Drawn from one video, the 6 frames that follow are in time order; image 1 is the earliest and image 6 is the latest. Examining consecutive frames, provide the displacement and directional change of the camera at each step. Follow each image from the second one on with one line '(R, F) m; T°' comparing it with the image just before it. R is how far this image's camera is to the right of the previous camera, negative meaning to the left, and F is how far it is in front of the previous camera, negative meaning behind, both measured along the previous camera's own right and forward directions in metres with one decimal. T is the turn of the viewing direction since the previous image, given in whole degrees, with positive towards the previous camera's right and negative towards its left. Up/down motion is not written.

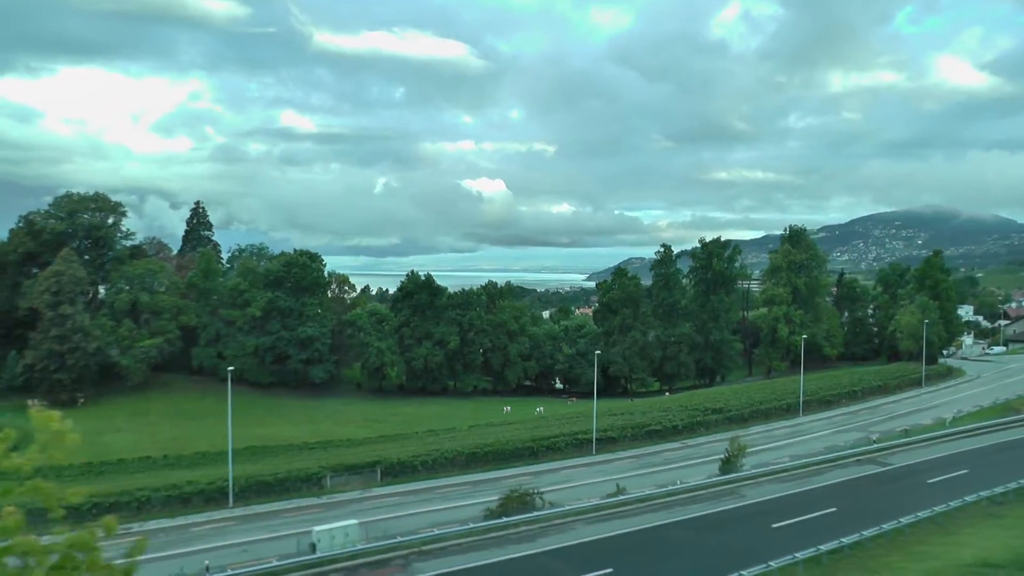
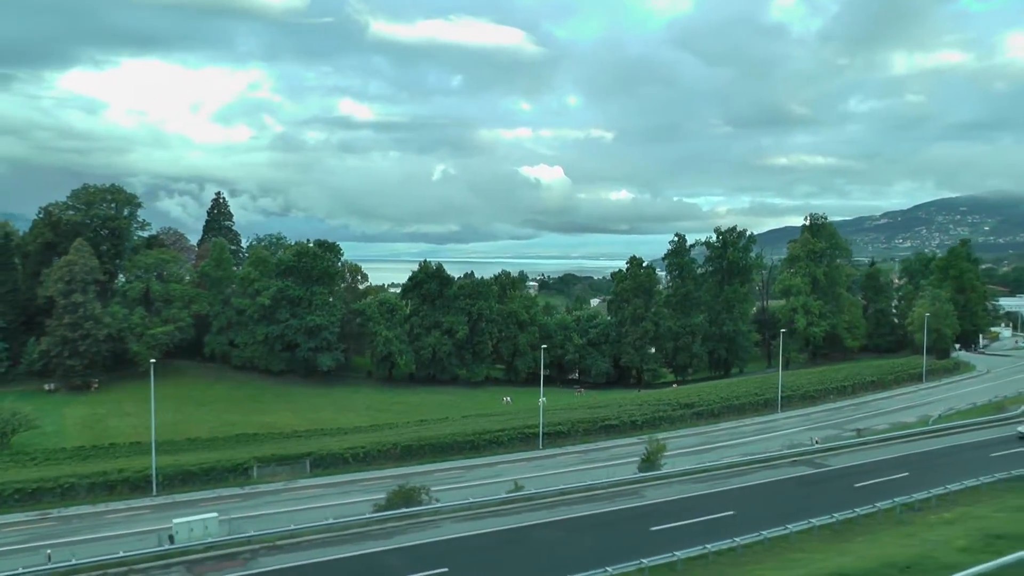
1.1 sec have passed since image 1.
(+4.8, +0.2) m; -5°
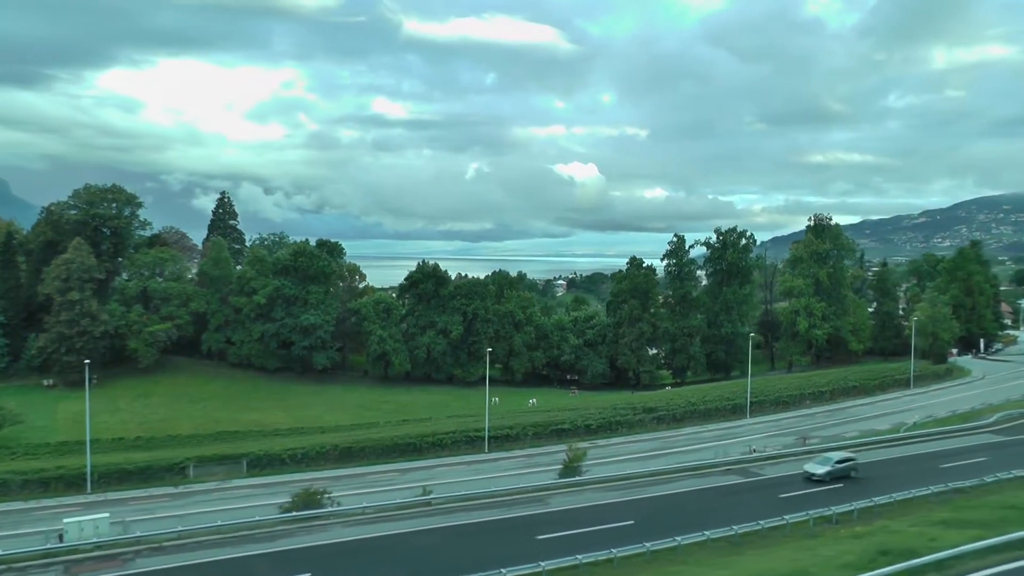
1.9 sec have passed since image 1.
(+3.7, +0.1) m; -3°
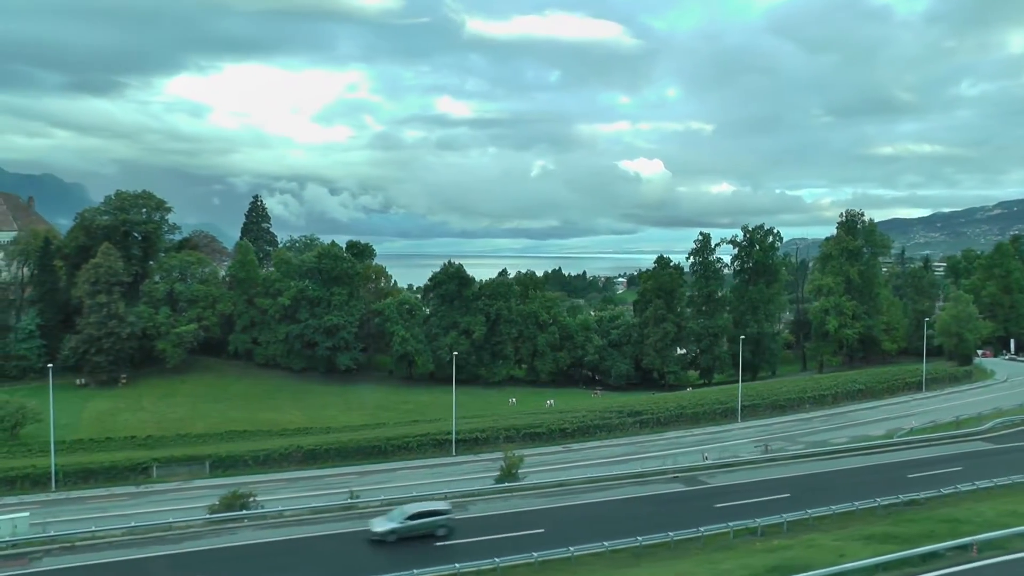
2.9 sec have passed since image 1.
(+4.3, +0.2) m; -5°
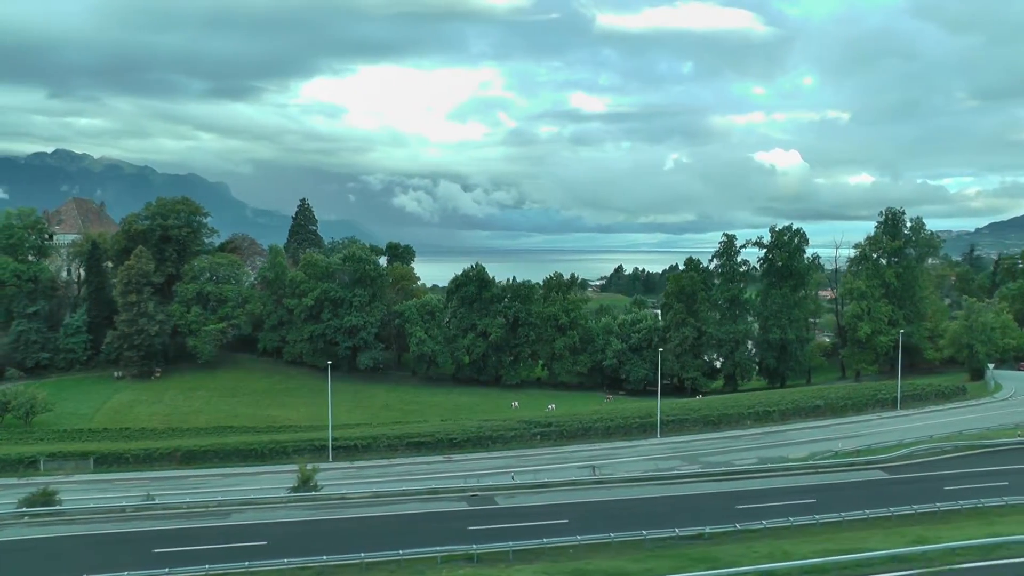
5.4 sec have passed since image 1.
(+11.2, +0.9) m; -10°
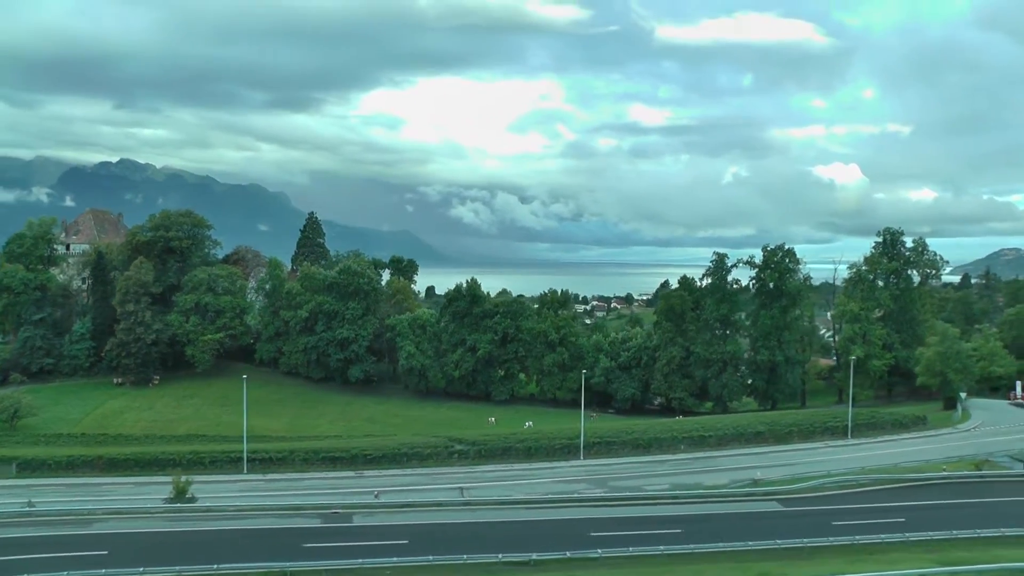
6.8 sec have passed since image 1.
(+6.6, 0.0) m; -5°
